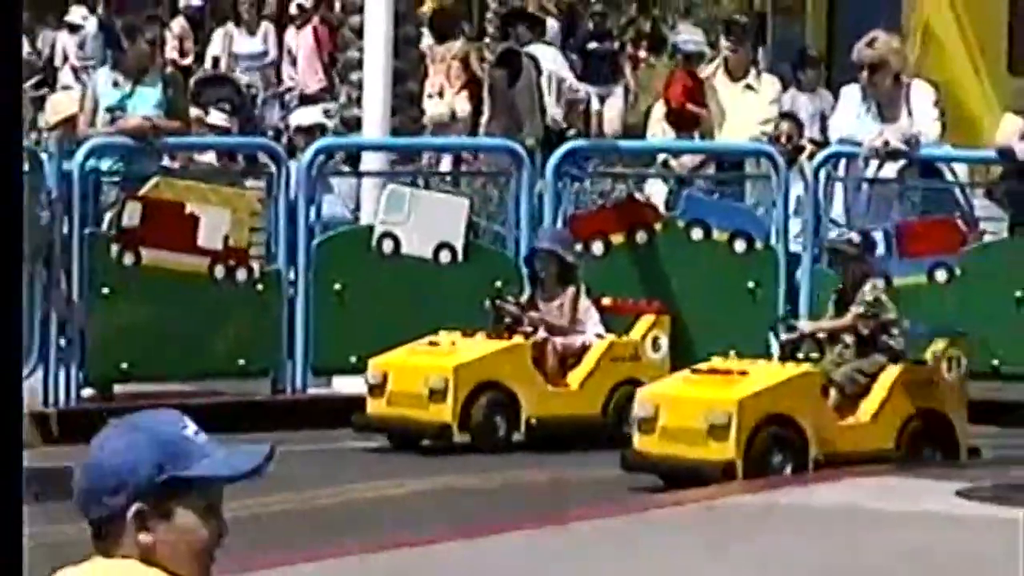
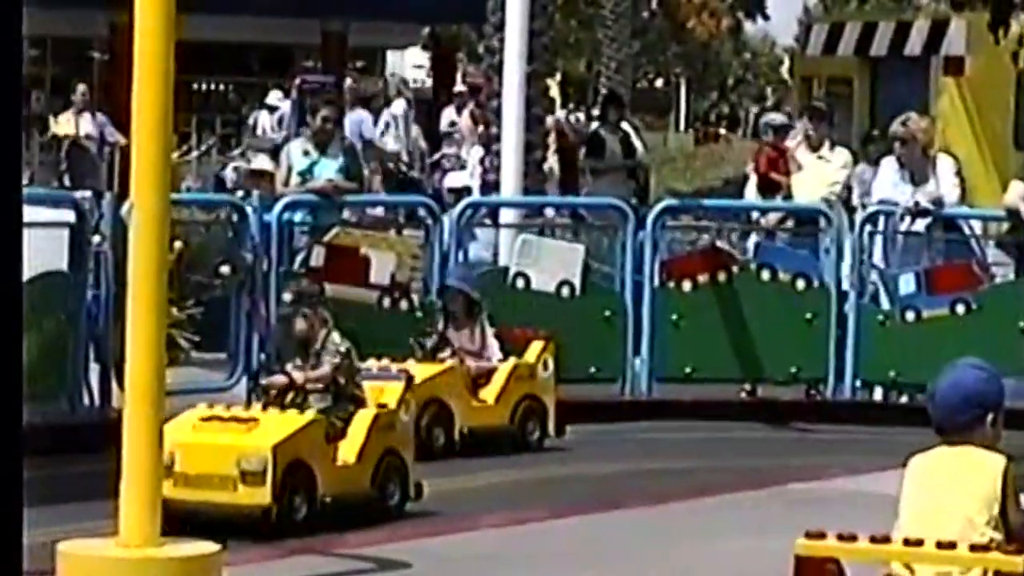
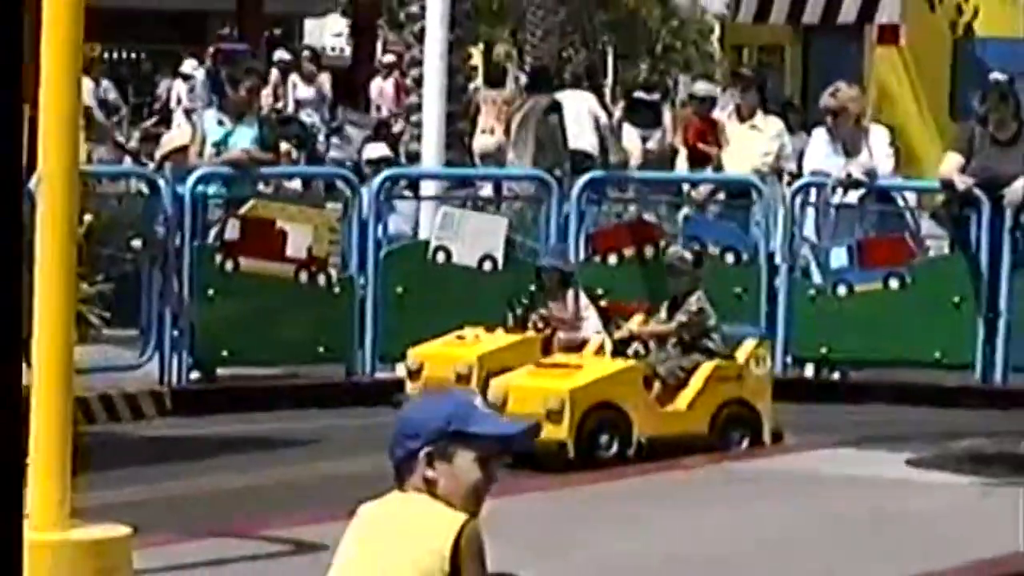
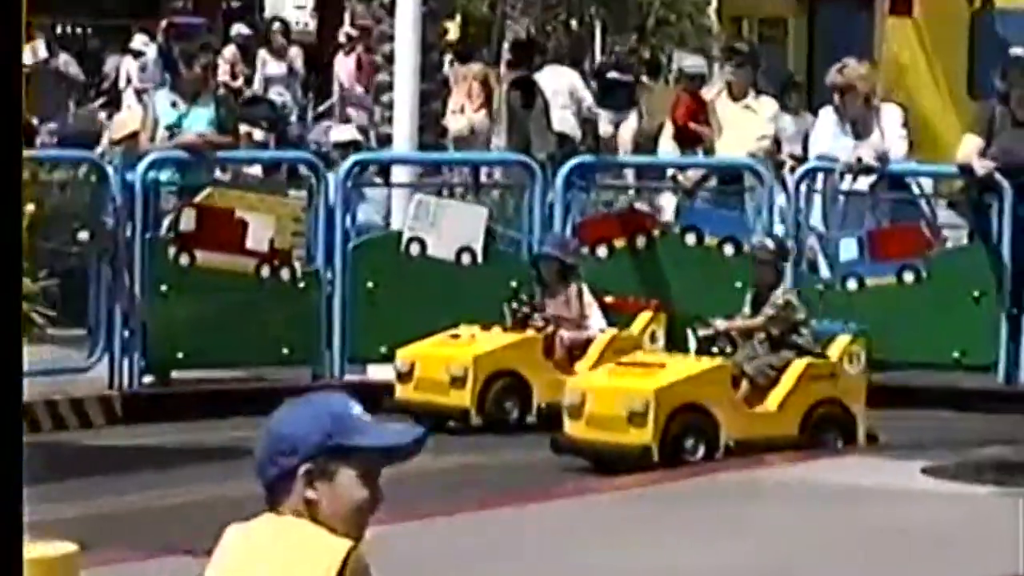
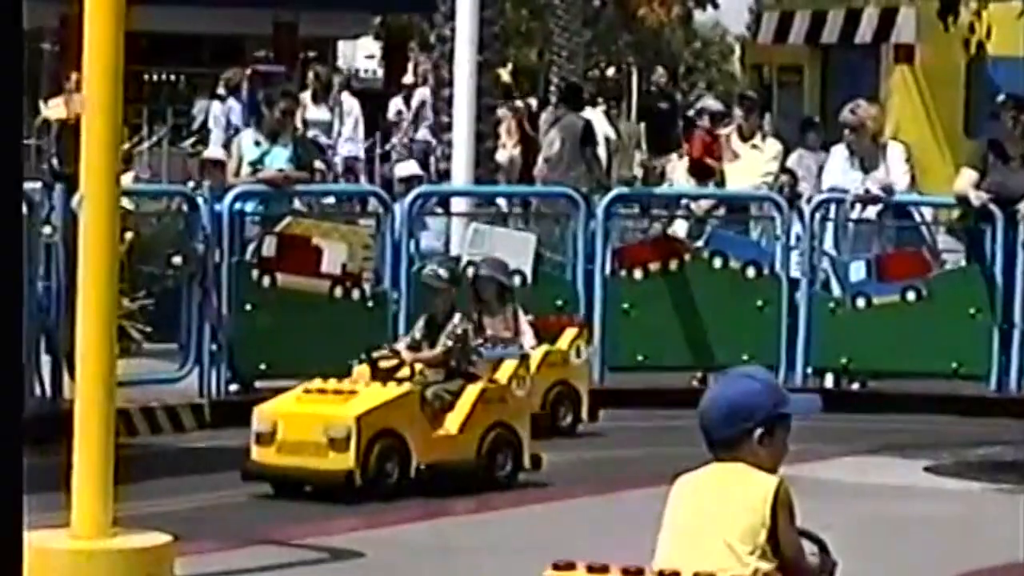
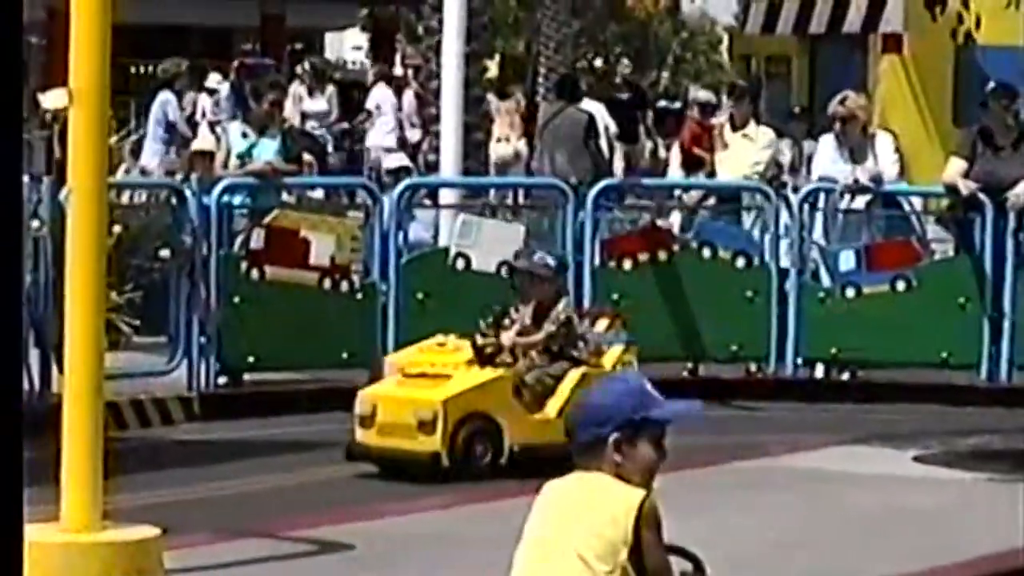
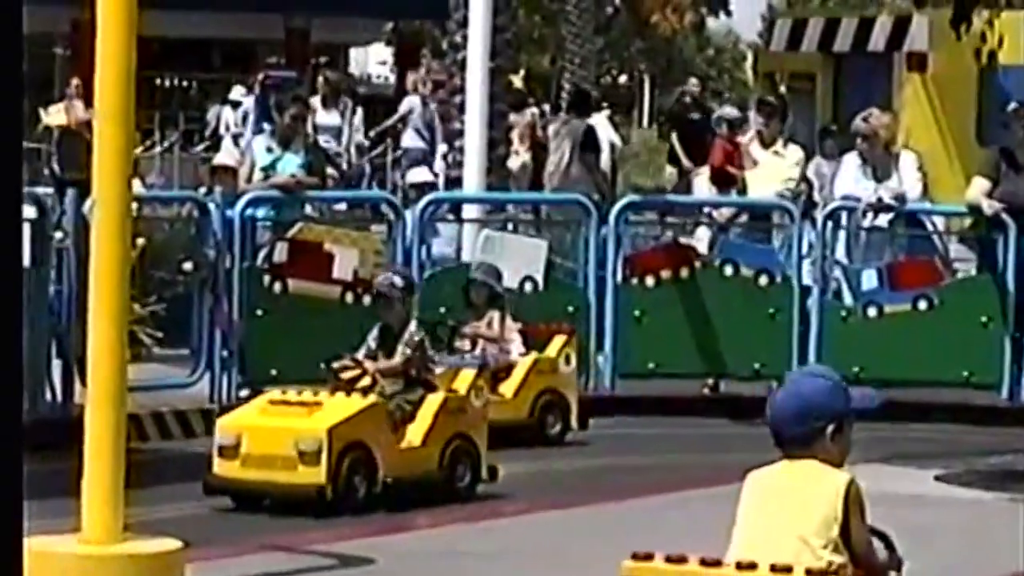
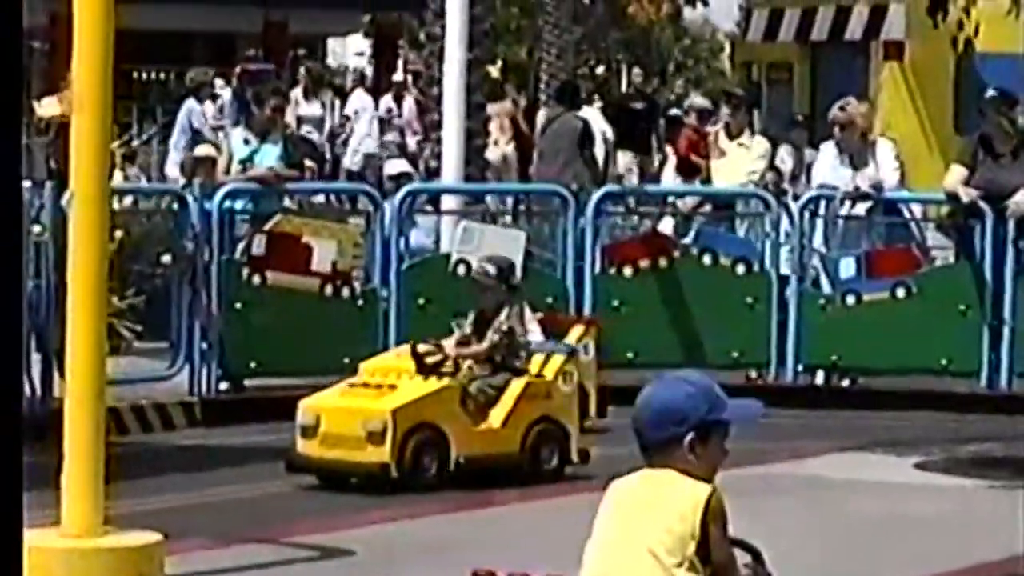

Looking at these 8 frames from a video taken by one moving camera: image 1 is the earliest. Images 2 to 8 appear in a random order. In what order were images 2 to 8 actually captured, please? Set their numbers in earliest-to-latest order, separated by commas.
4, 3, 6, 8, 5, 7, 2
